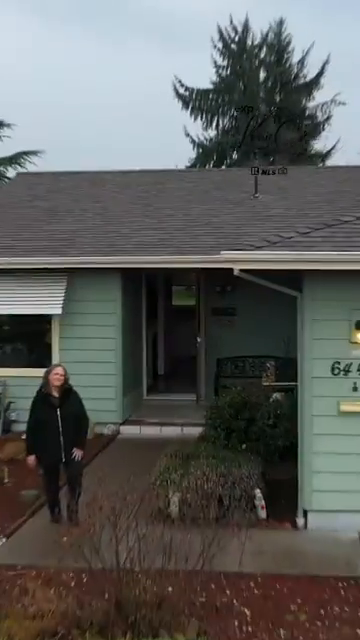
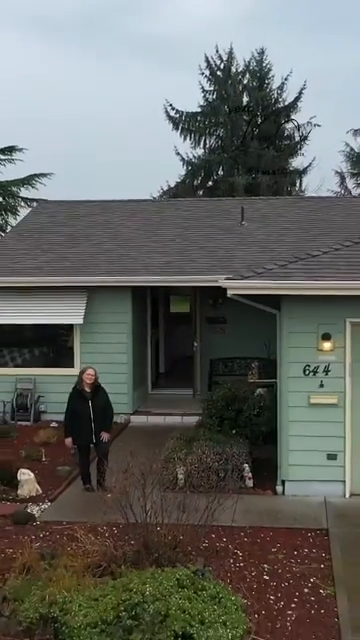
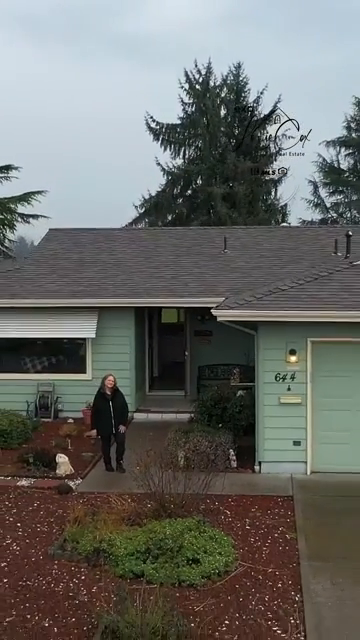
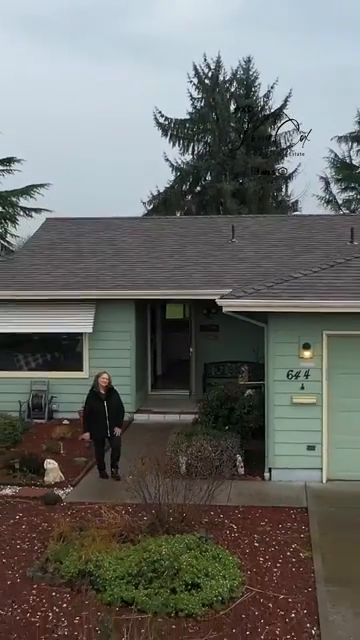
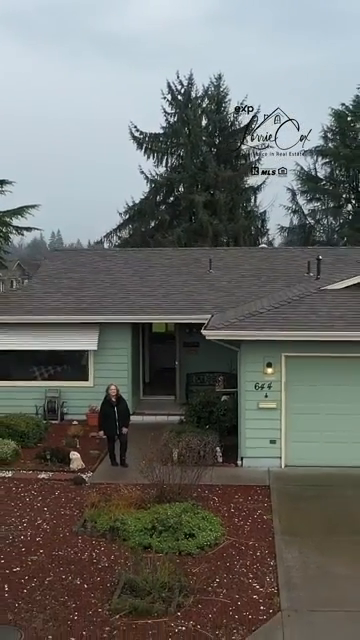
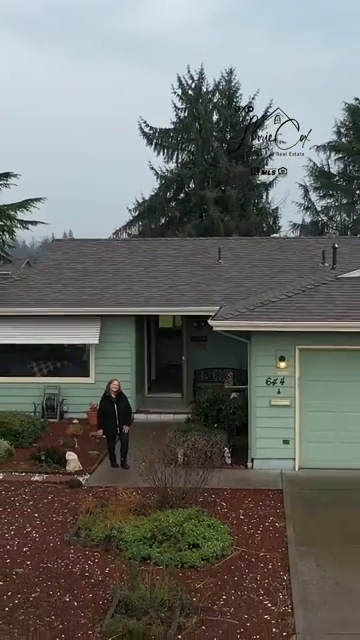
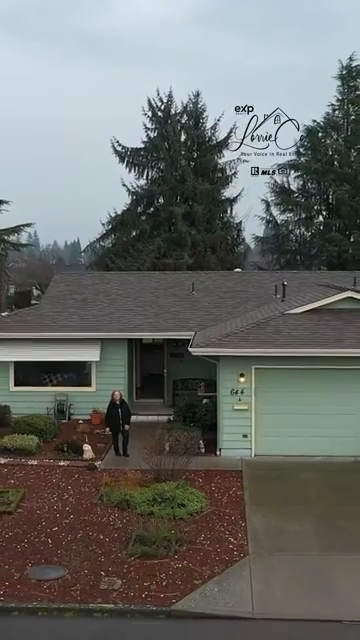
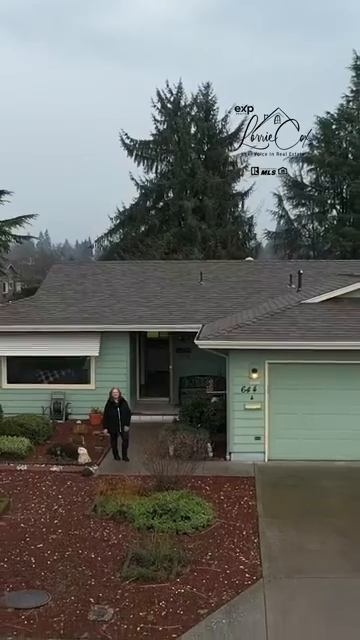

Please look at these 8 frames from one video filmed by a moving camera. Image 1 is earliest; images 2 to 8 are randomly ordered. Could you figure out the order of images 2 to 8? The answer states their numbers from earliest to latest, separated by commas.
2, 4, 3, 6, 5, 8, 7
